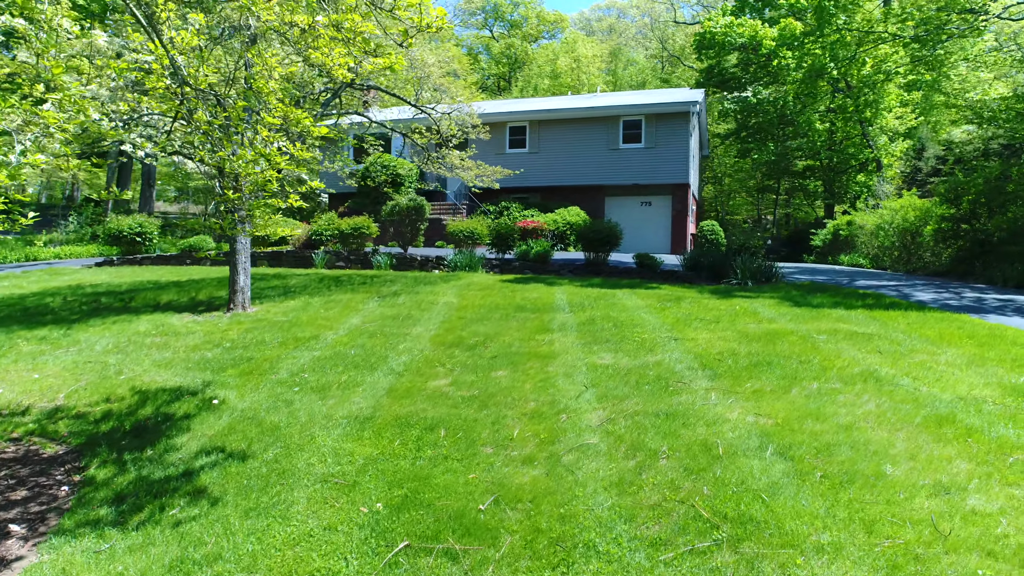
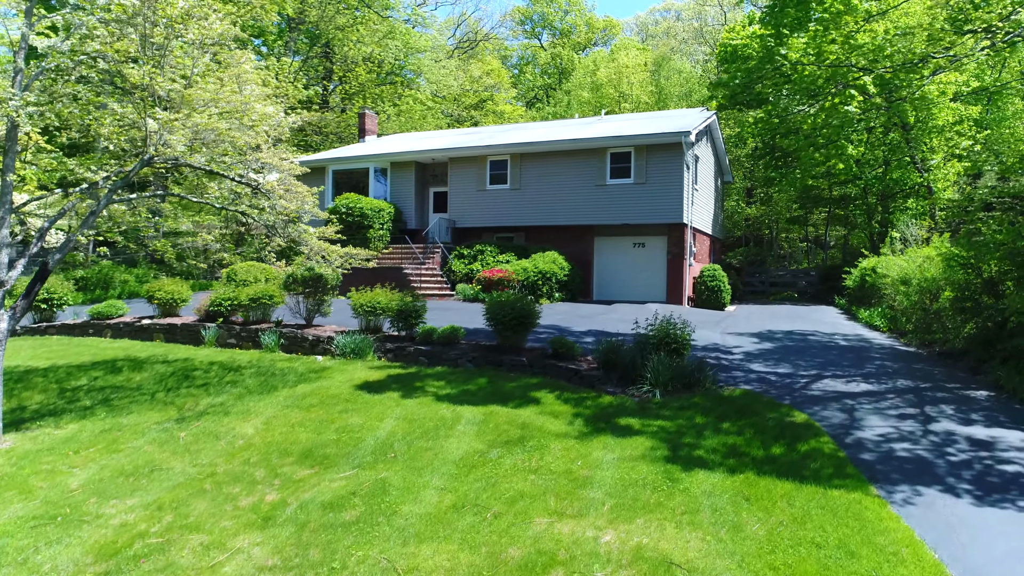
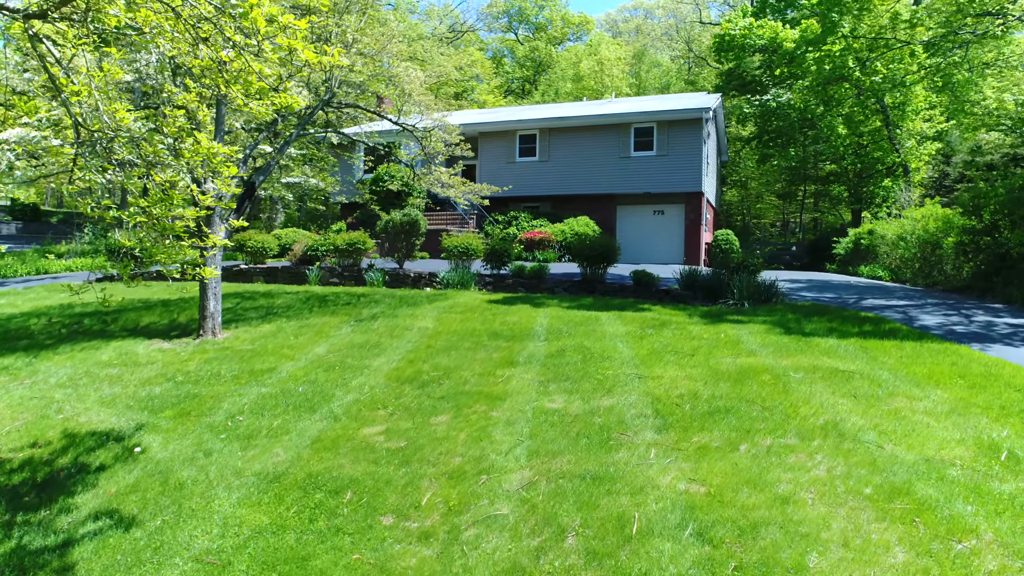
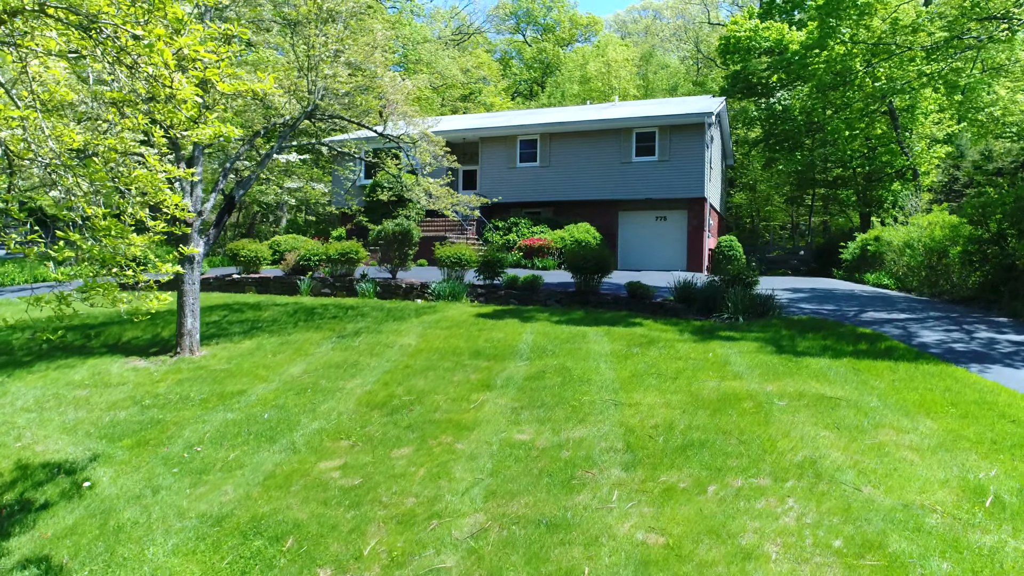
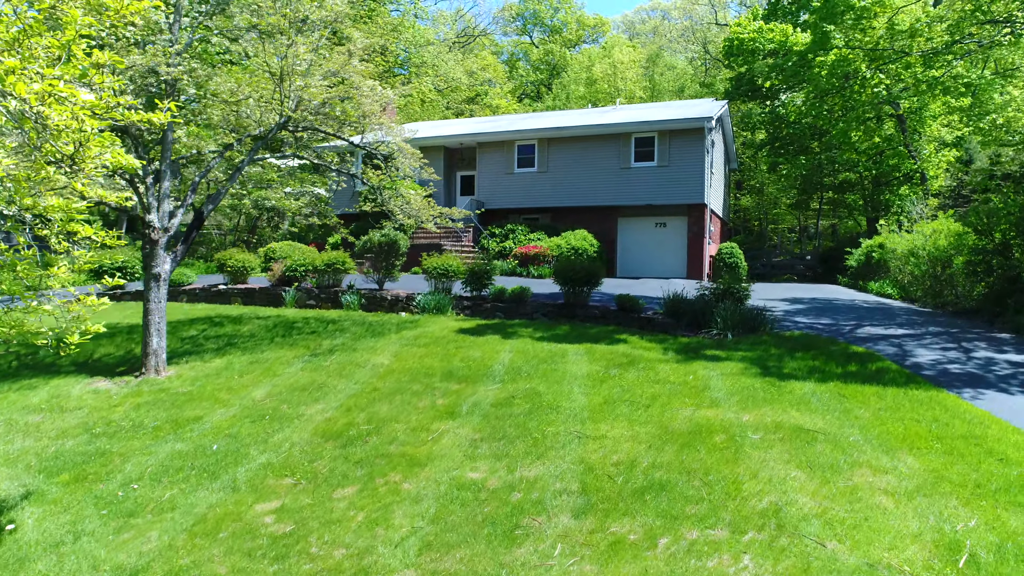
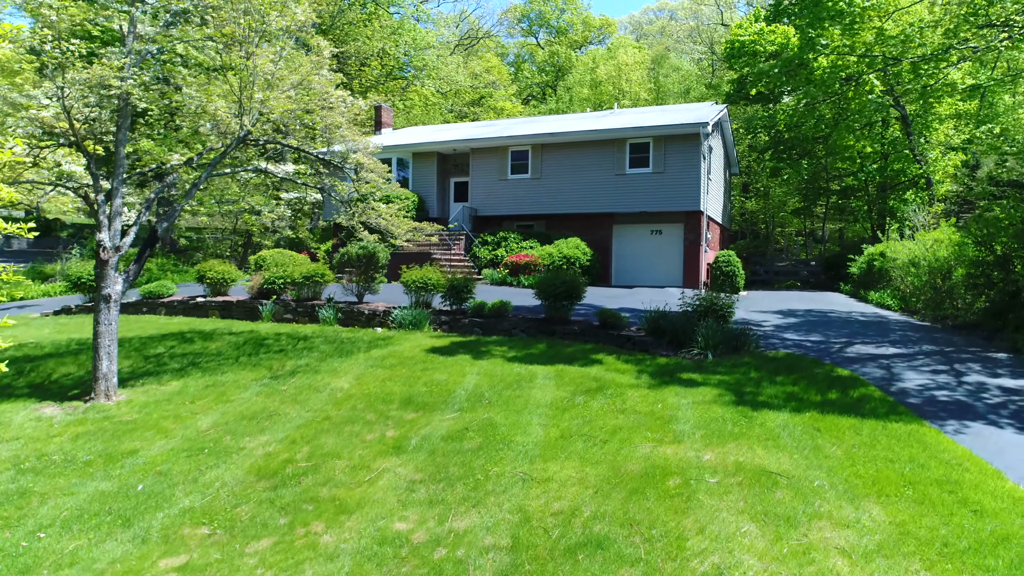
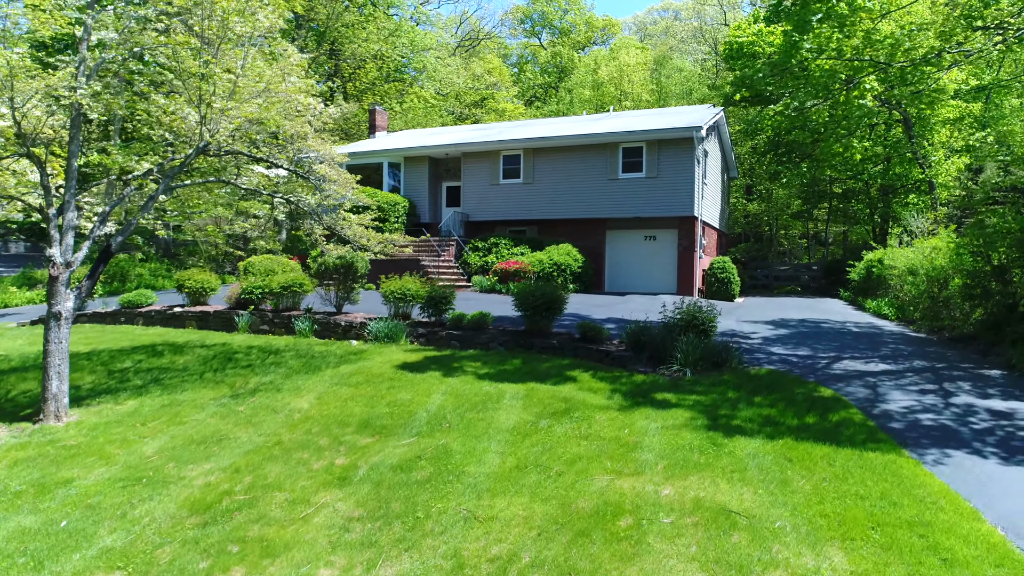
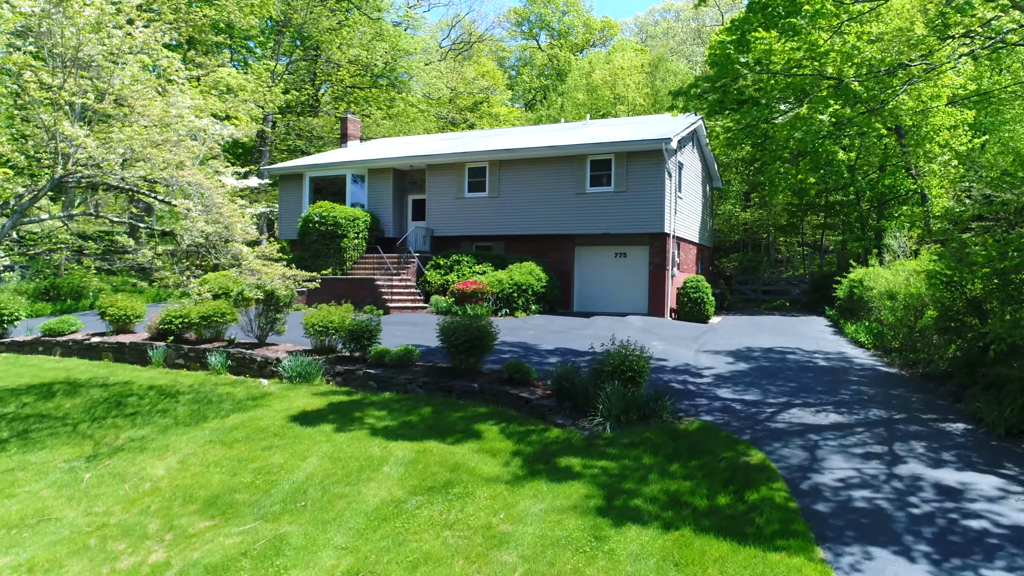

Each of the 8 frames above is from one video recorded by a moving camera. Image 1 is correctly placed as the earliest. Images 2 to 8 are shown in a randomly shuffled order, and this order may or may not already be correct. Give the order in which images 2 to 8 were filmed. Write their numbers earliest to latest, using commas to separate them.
3, 4, 5, 6, 7, 2, 8
